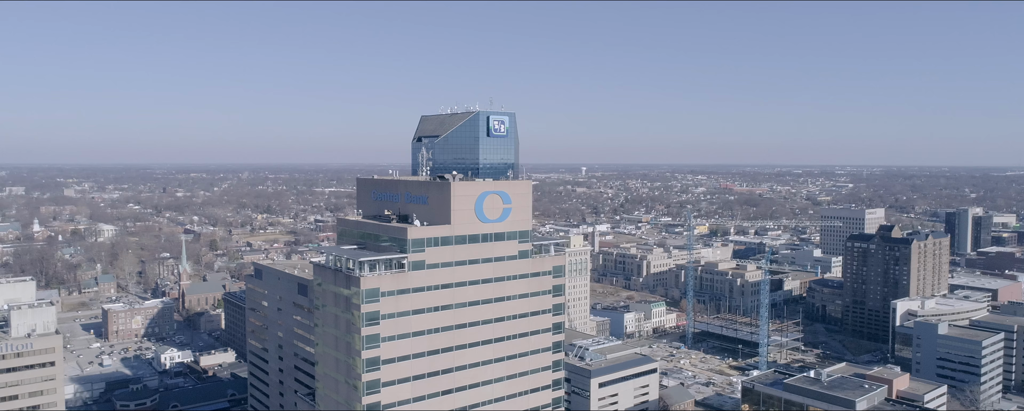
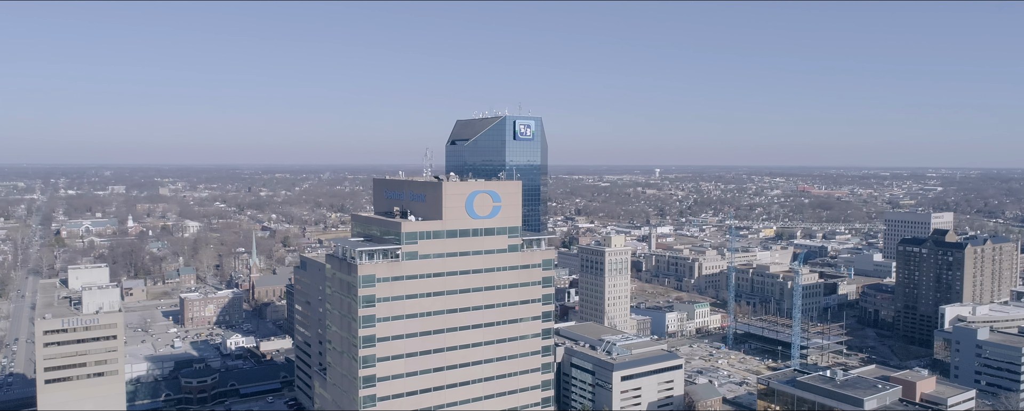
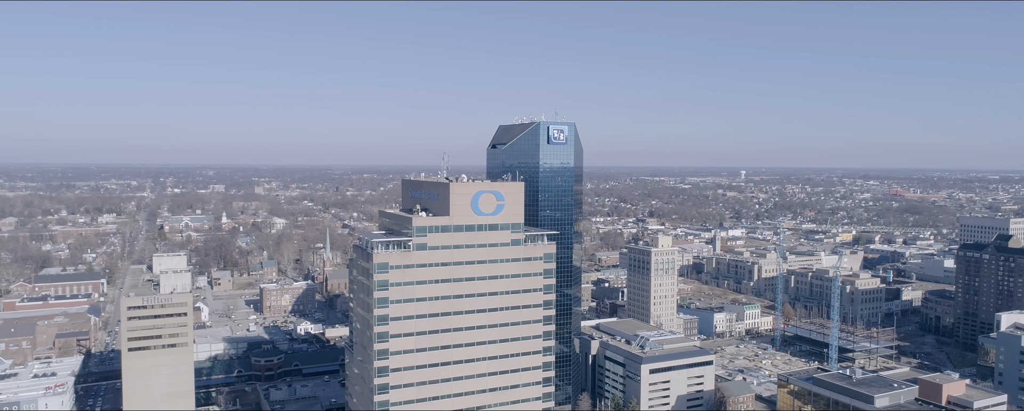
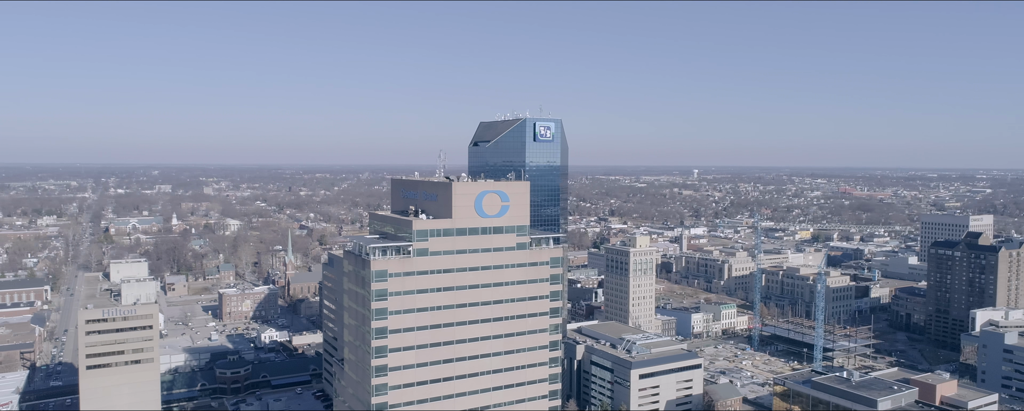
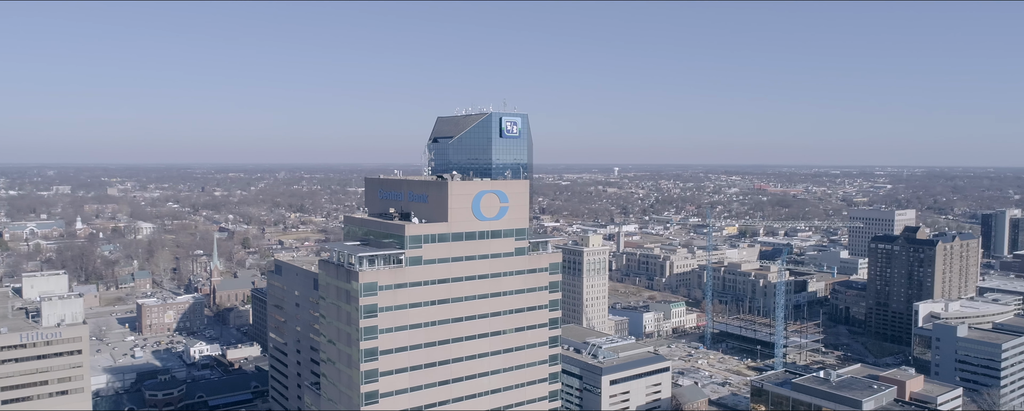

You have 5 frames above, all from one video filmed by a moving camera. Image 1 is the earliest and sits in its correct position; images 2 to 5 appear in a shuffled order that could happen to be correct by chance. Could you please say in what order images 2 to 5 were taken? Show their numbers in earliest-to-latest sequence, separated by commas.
5, 2, 4, 3
